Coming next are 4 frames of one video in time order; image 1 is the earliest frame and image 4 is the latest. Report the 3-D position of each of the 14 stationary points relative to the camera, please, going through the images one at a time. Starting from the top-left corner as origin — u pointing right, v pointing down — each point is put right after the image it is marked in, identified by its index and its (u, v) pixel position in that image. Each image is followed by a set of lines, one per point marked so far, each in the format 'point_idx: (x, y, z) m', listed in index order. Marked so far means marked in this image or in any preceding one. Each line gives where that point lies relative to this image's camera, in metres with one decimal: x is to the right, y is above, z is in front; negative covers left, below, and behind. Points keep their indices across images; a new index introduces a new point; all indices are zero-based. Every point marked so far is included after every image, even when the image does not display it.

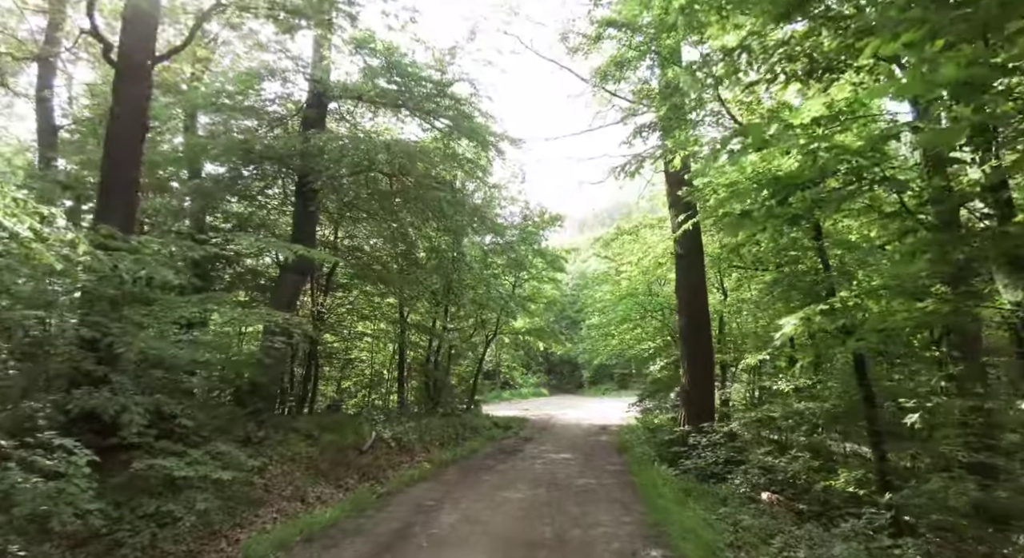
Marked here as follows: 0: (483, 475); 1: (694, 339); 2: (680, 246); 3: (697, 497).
0: (-0.6, -3.9, +10.8) m
1: (+3.3, -1.1, +9.9) m
2: (+3.2, +0.6, +10.3) m
3: (+2.7, -3.2, +7.8) m
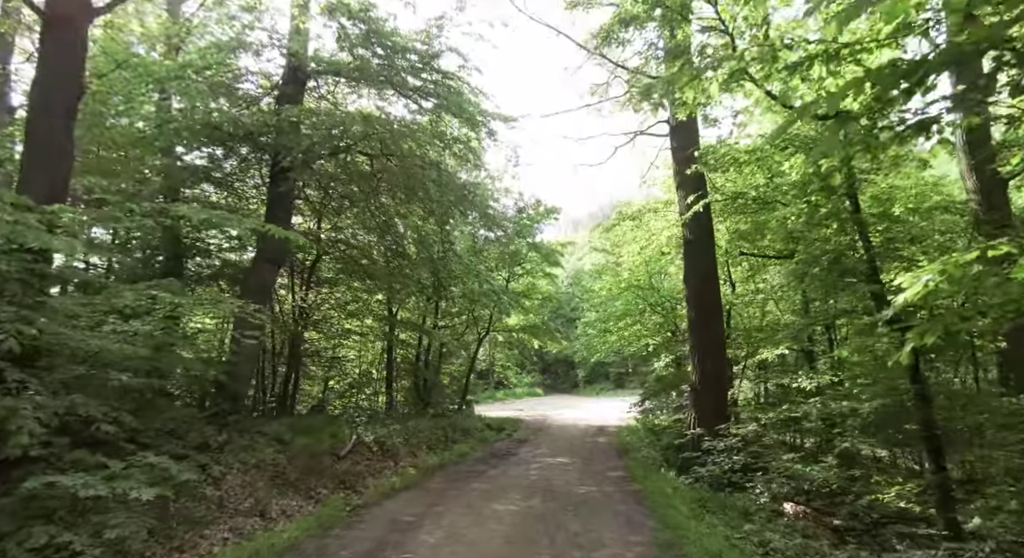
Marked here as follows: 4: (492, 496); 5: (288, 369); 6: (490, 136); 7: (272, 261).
0: (-0.7, -3.7, +9.8) m
1: (+3.2, -0.9, +9.0) m
2: (+3.0, +0.8, +9.3) m
3: (+2.6, -2.9, +6.9) m
4: (-0.3, -3.4, +8.6) m
5: (-7.6, -3.1, +18.4) m
6: (-0.5, +3.4, +12.7) m
7: (-5.2, +0.4, +11.8) m
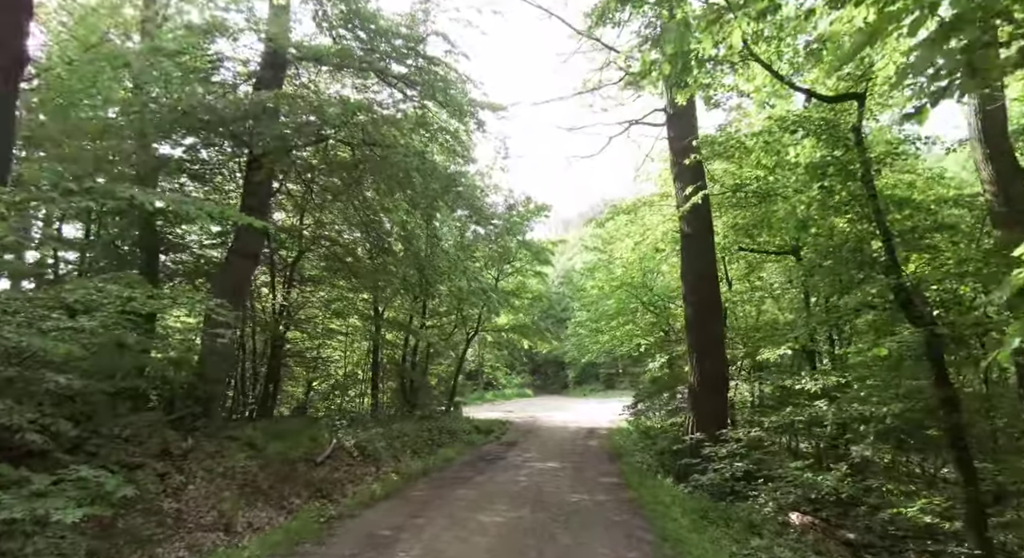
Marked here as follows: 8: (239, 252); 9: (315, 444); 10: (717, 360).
0: (-0.9, -3.6, +9.3) m
1: (+3.0, -0.8, +8.5) m
2: (+2.9, +0.9, +8.9) m
3: (+2.4, -2.9, +6.4) m
4: (-0.5, -3.4, +8.1) m
5: (-8.0, -3.0, +17.7) m
6: (-0.8, +3.4, +12.2) m
7: (-5.5, +0.5, +11.2) m
8: (-5.5, +0.6, +11.1) m
9: (-3.9, -3.3, +10.8) m
10: (+3.2, -1.3, +8.4) m
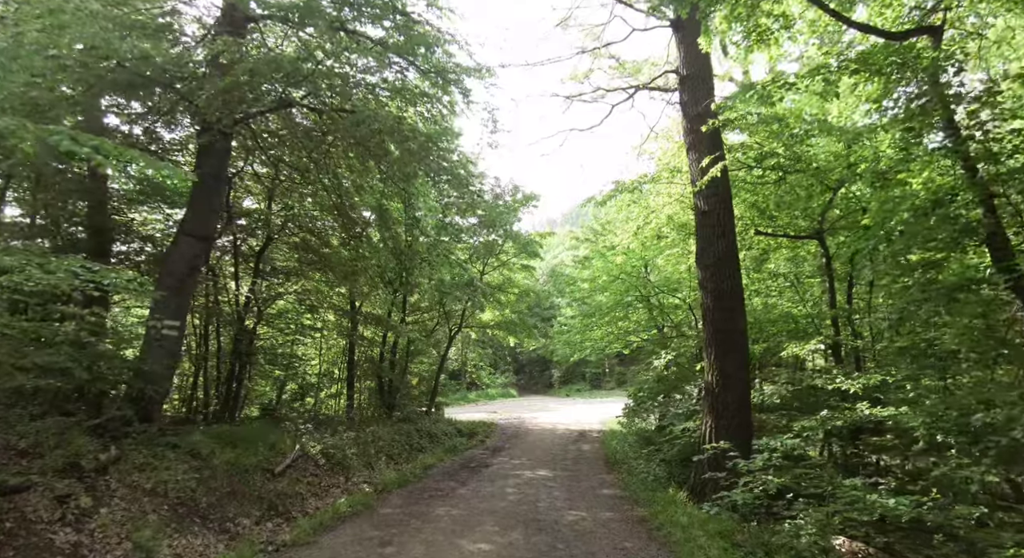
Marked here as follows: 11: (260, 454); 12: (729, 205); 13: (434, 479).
0: (-1.1, -3.4, +8.0) m
1: (+2.8, -0.6, +7.3) m
2: (+2.7, +1.1, +7.7) m
3: (+2.3, -2.6, +5.3) m
4: (-0.7, -3.1, +6.8) m
5: (-8.4, -2.7, +16.3) m
6: (-1.0, +3.7, +11.0) m
7: (-5.7, +0.8, +9.8) m
8: (-5.7, +0.8, +9.7) m
9: (-4.1, -3.0, +9.4) m
10: (+3.1, -1.0, +7.3) m
11: (-4.2, -2.9, +8.9) m
12: (+3.1, +1.0, +7.7) m
13: (-1.5, -3.9, +10.5) m
